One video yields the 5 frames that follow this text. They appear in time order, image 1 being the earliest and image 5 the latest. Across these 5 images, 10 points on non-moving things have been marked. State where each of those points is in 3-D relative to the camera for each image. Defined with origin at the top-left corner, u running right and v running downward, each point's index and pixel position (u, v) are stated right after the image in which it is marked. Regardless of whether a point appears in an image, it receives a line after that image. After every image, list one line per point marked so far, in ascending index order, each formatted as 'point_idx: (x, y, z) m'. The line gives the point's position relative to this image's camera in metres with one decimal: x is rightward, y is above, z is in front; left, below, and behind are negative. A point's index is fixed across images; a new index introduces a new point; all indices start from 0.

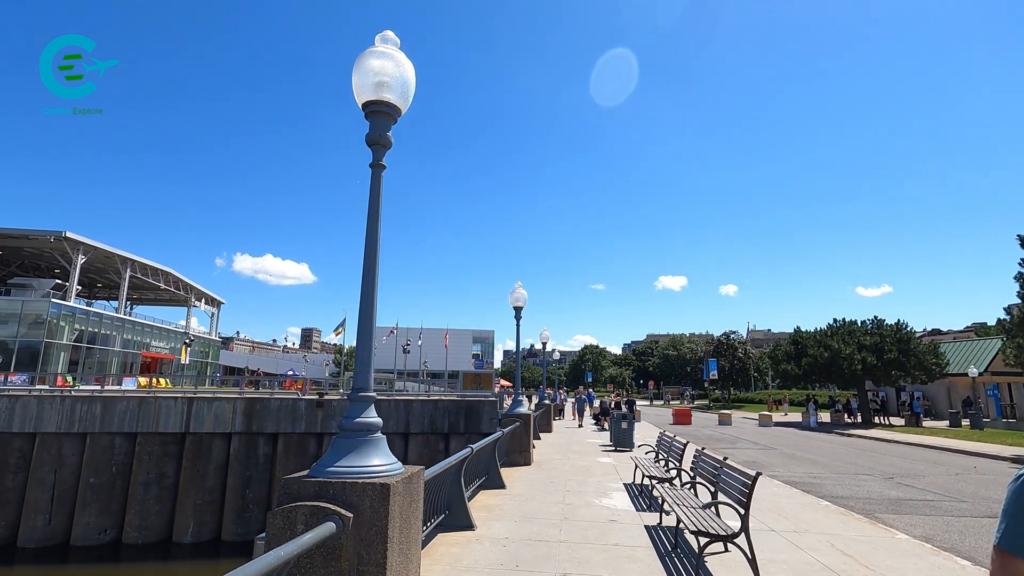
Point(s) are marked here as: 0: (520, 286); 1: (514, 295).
0: (+0.1, +0.1, +9.1) m
1: (0.0, -0.1, +9.0) m
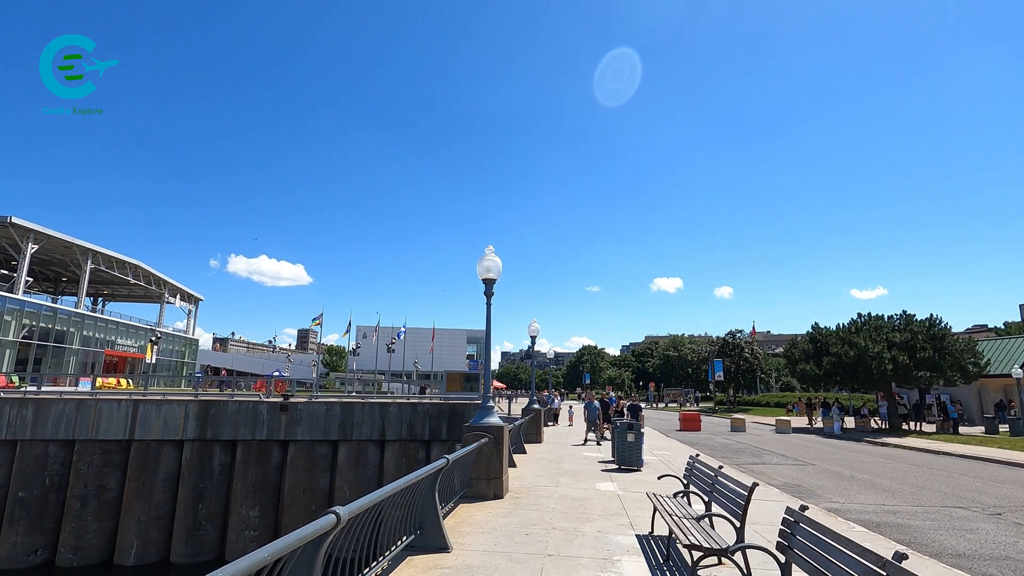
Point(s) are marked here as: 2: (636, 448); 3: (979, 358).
0: (-0.3, +0.5, +6.7) m
1: (-0.3, +0.3, +6.6) m
2: (+2.0, -2.5, +8.5) m
3: (+17.2, -2.6, +19.8) m
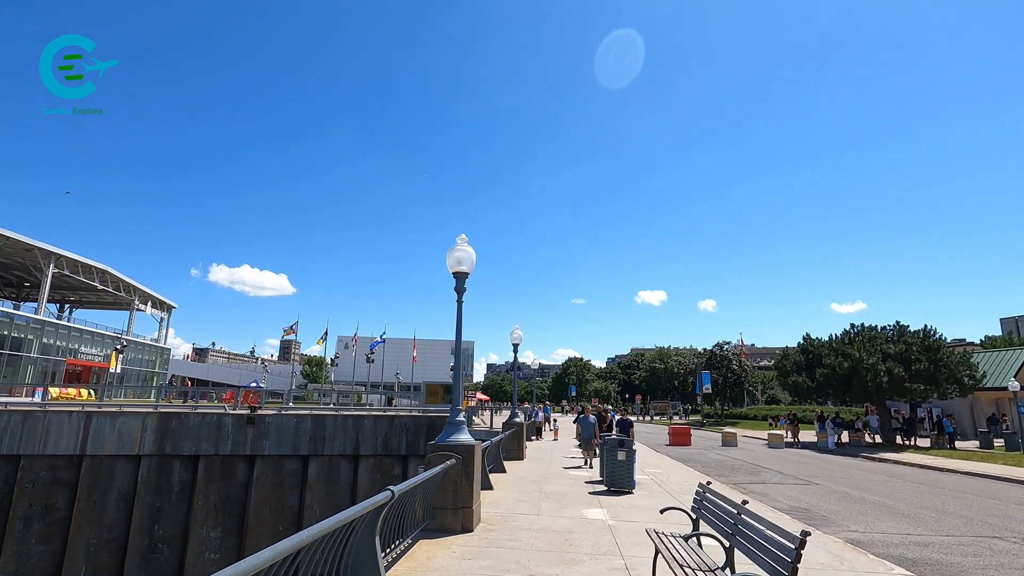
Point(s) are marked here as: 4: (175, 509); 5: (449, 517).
0: (-0.5, +0.5, +5.8) m
1: (-0.6, +0.4, +5.7) m
2: (+1.6, -2.6, +7.6) m
3: (+16.6, -2.9, +19.3) m
4: (-10.0, -6.6, +16.1) m
5: (-0.6, -2.1, +5.0) m
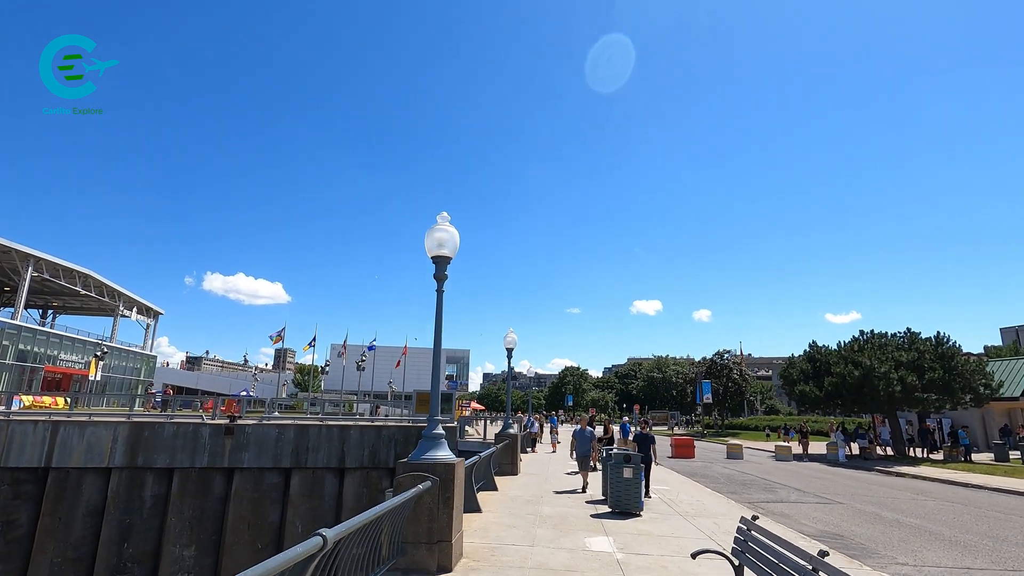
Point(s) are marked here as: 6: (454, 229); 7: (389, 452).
0: (-0.6, +0.6, +4.9) m
1: (-0.7, +0.5, +4.8) m
2: (+1.5, -2.5, +6.7) m
3: (+16.4, -3.1, +18.4) m
4: (-10.2, -6.6, +15.0) m
5: (-0.7, -2.0, +4.1) m
6: (-0.5, +0.5, +4.9) m
7: (-3.6, -4.8, +15.5) m
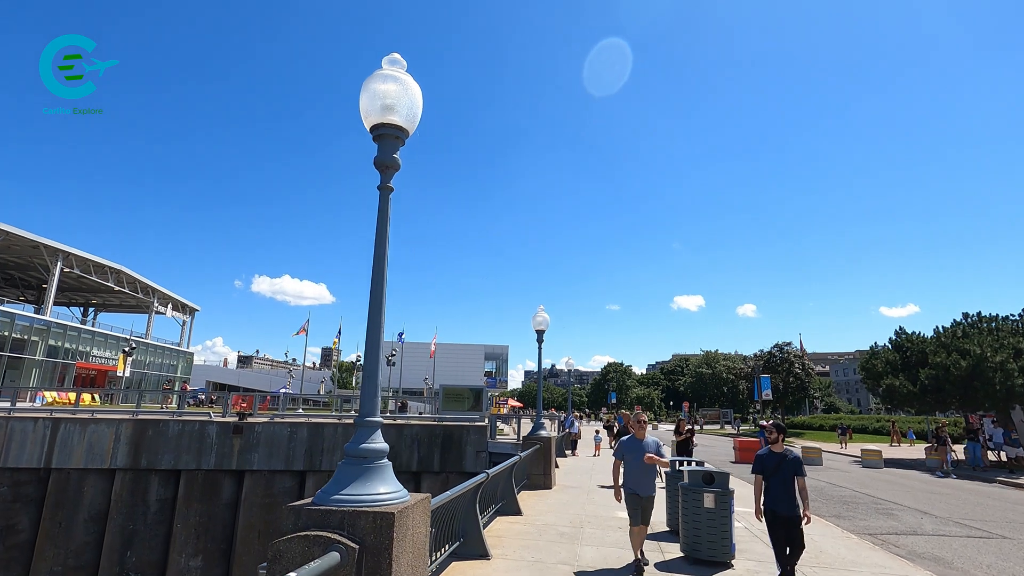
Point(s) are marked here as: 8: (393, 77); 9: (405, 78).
0: (-0.6, +1.1, +2.8) m
1: (-0.7, +1.0, +2.7) m
2: (+1.7, -1.9, +4.4) m
3: (+17.5, -2.3, +15.0) m
4: (-9.3, -6.2, +13.6) m
5: (-0.7, -1.5, +2.0) m
6: (-0.5, +1.0, +2.7) m
7: (-2.7, -4.2, +13.6) m
8: (-0.6, +1.0, +2.7) m
9: (-0.5, +1.0, +2.7) m
